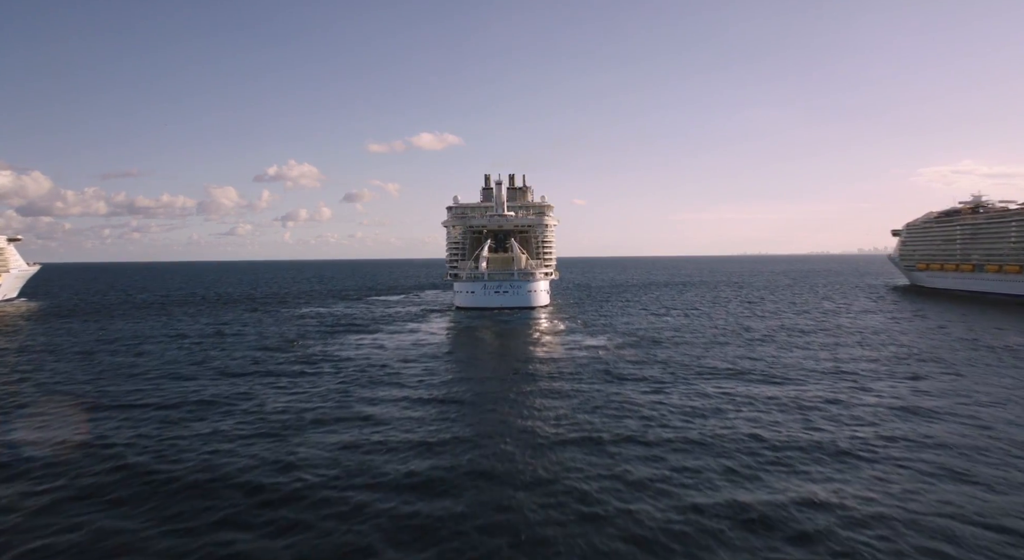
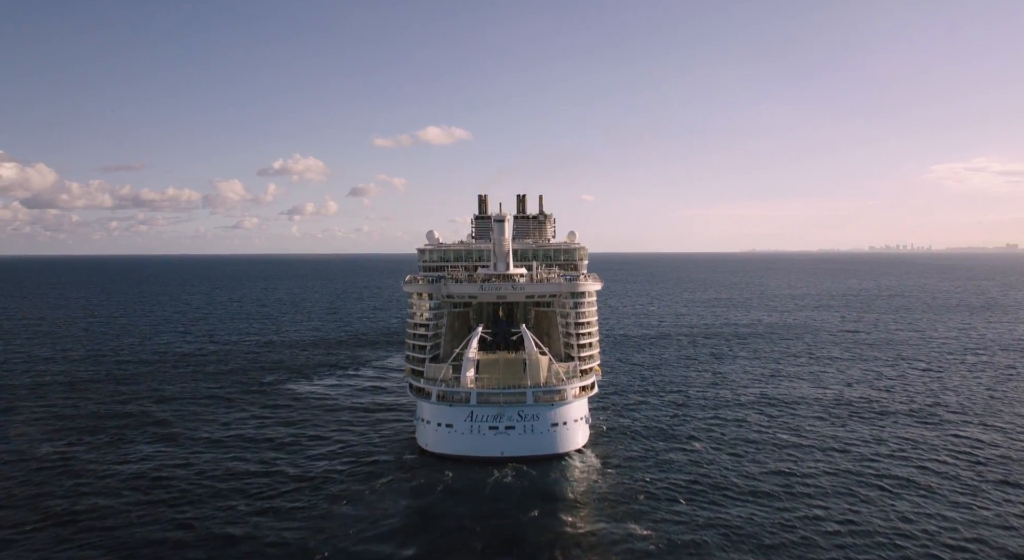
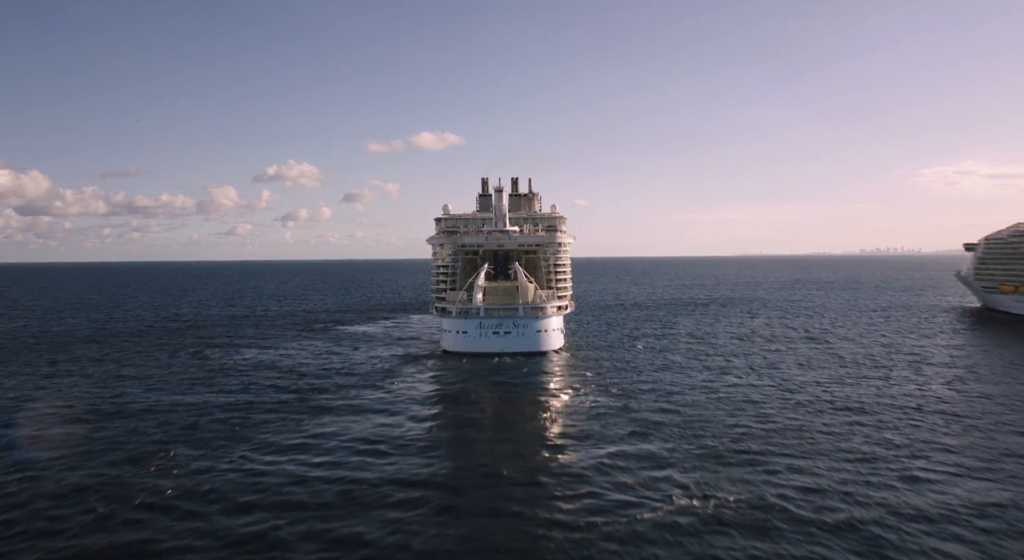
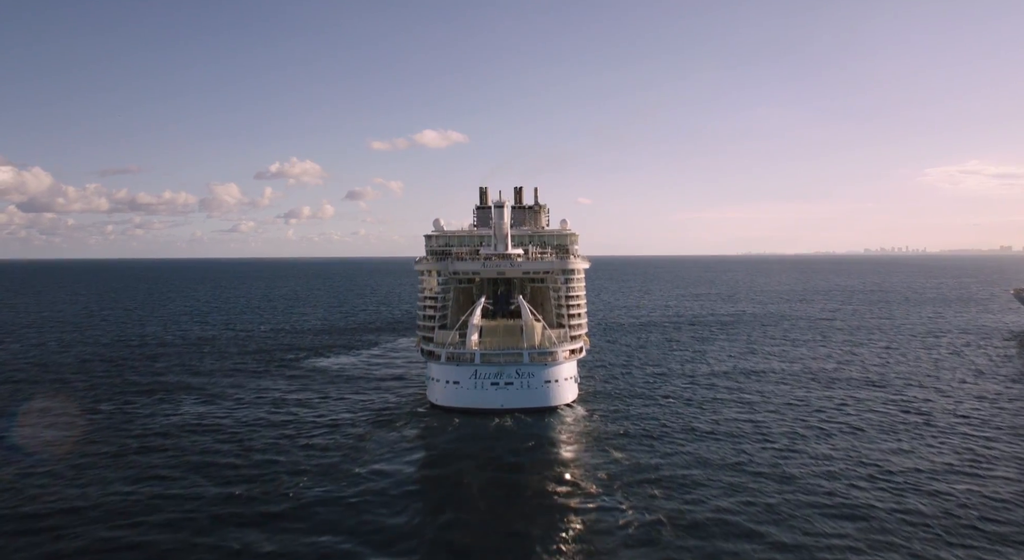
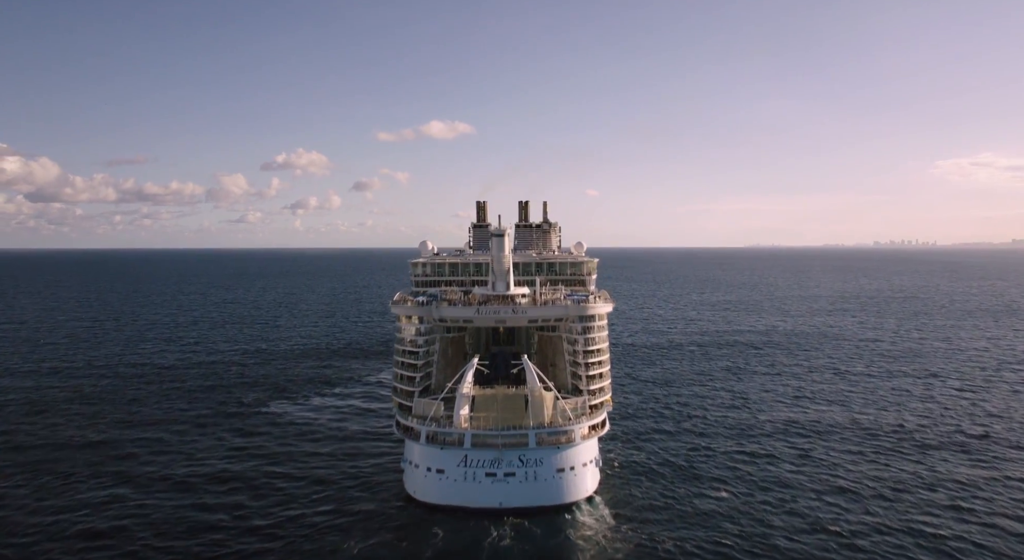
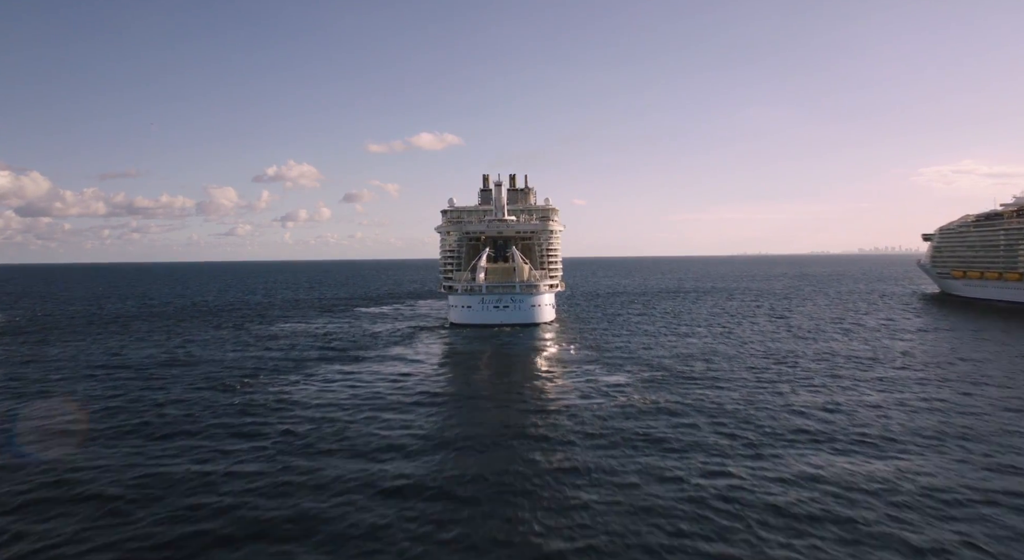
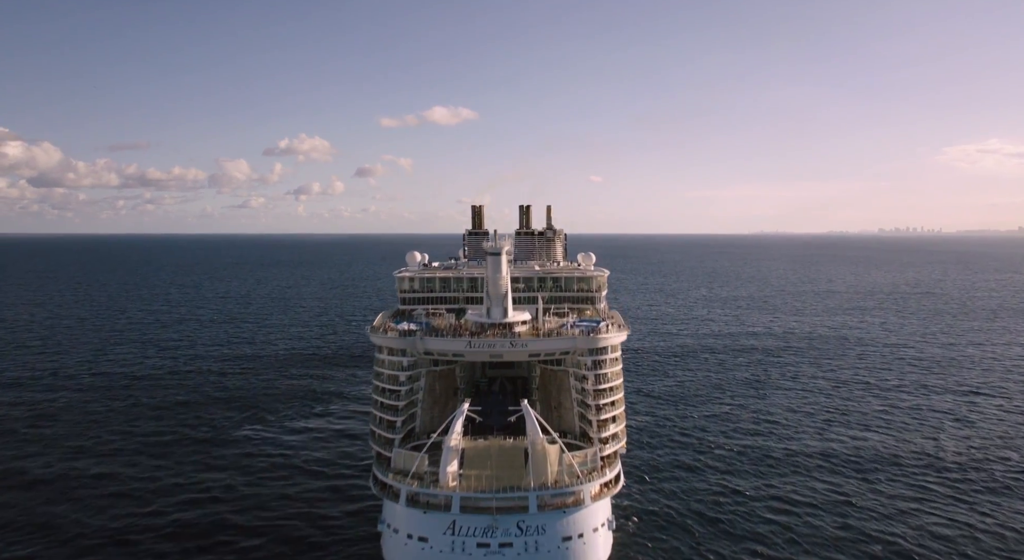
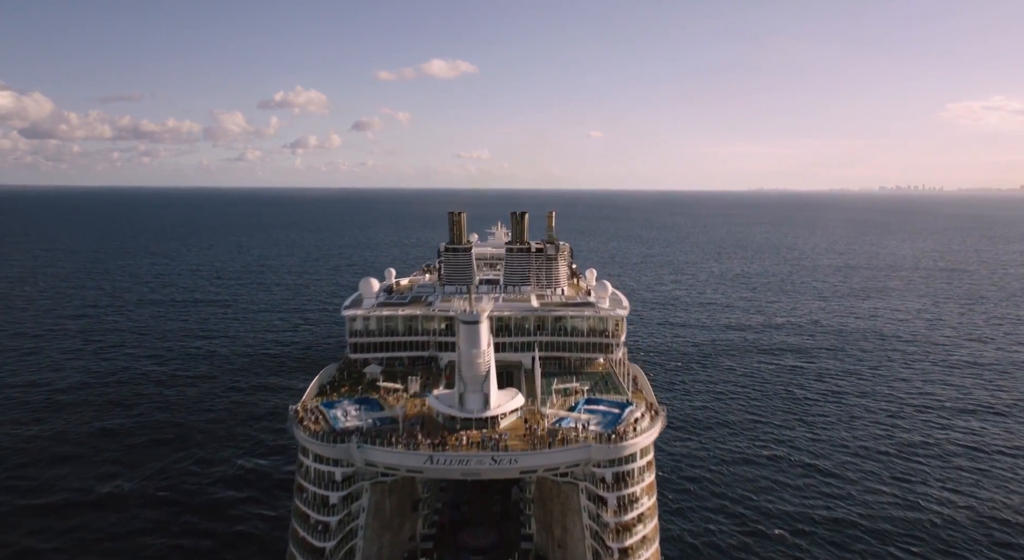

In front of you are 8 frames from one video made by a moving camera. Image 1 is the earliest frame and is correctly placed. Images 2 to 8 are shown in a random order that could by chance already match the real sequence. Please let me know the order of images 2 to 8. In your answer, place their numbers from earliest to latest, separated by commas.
6, 3, 4, 2, 5, 7, 8
